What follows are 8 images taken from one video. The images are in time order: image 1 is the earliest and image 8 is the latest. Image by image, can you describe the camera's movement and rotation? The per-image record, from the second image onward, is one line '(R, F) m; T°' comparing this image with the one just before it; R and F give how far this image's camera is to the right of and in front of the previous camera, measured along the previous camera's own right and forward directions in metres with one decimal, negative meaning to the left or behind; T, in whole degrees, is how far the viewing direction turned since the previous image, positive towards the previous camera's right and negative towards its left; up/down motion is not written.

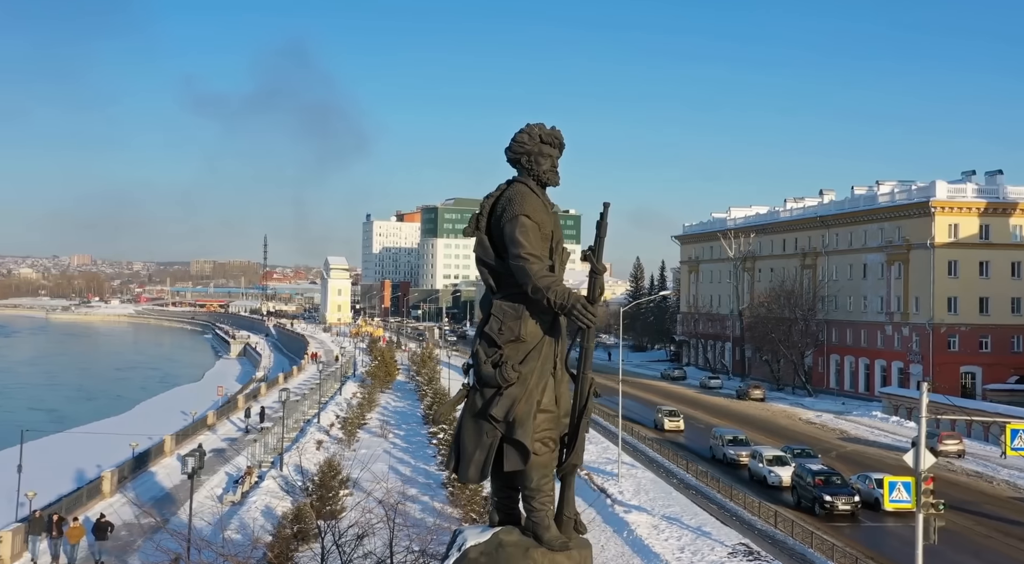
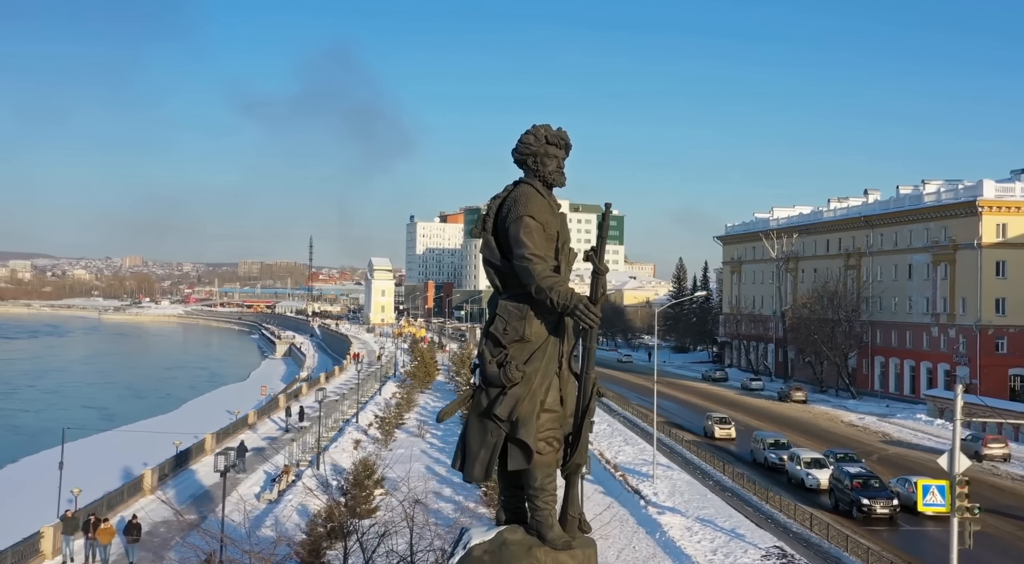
(+0.3, -0.1) m; -1°
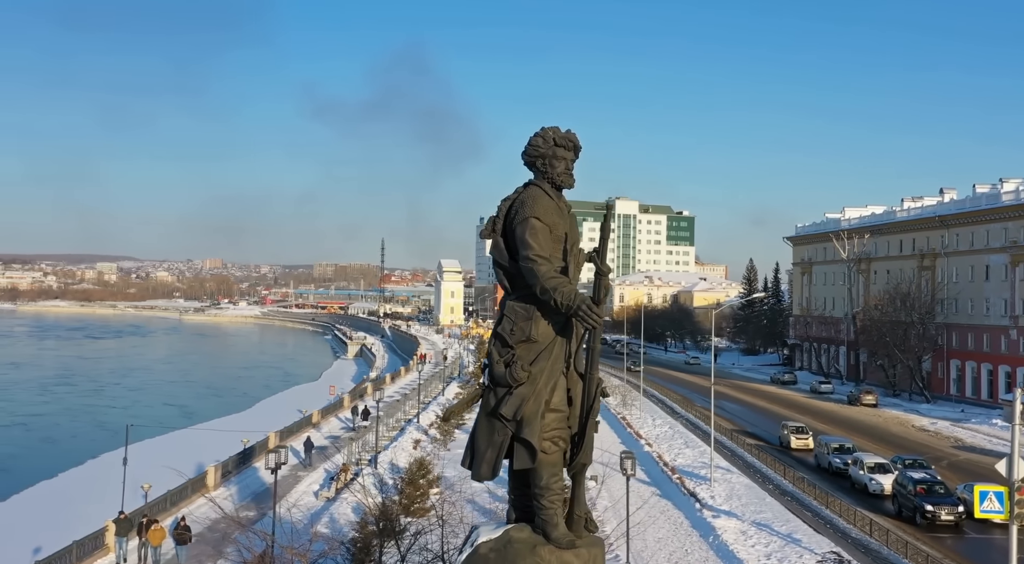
(+0.6, -0.1) m; -3°
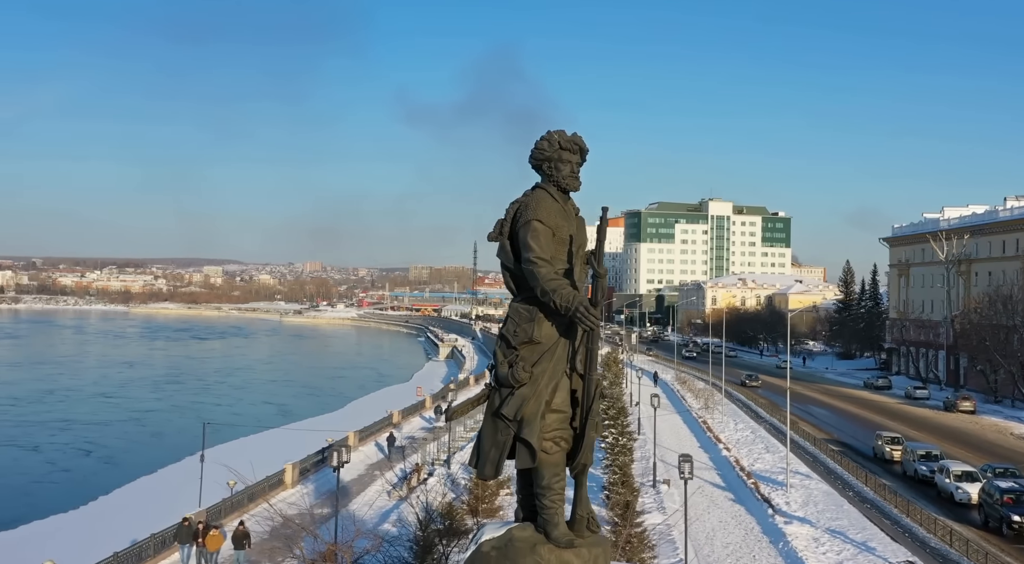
(+0.8, -0.2) m; -3°
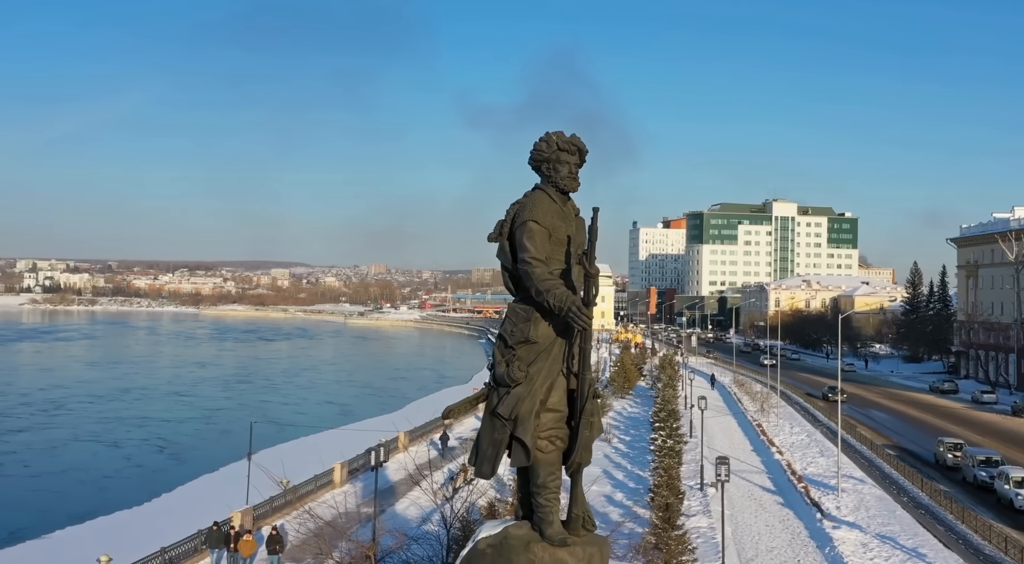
(+0.6, -0.1) m; -2°
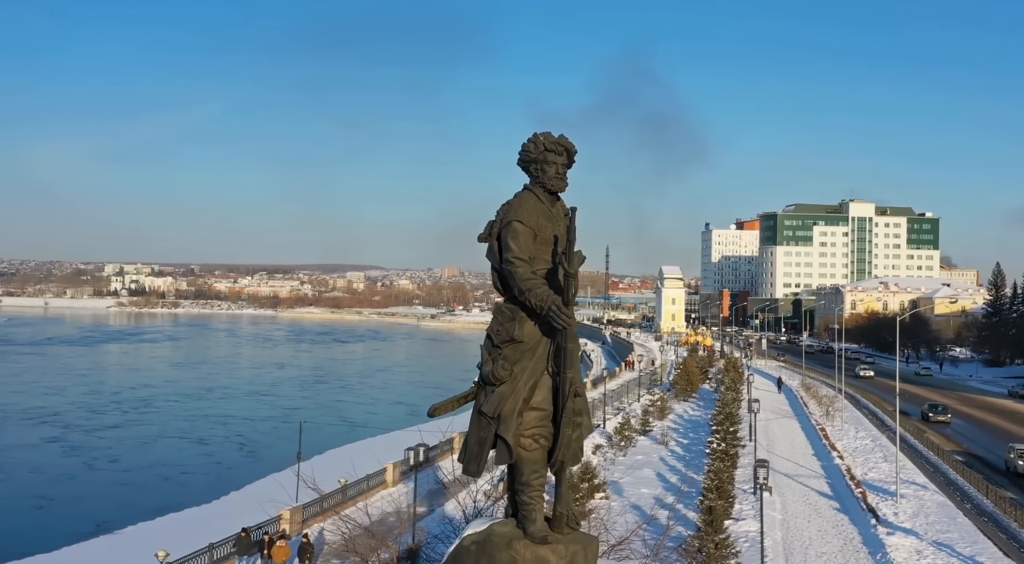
(+0.8, -0.1) m; -2°
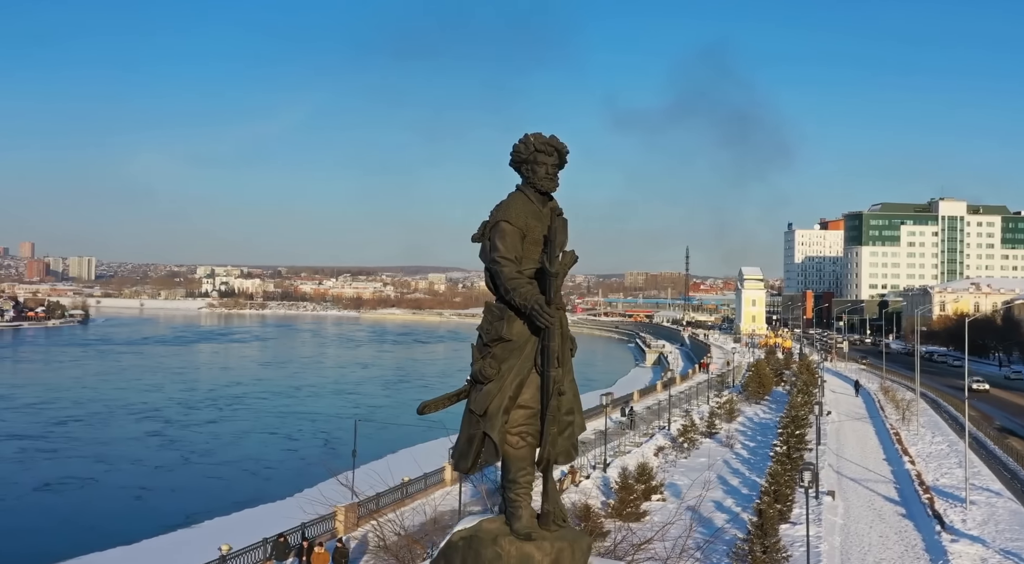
(+0.8, -0.2) m; -2°
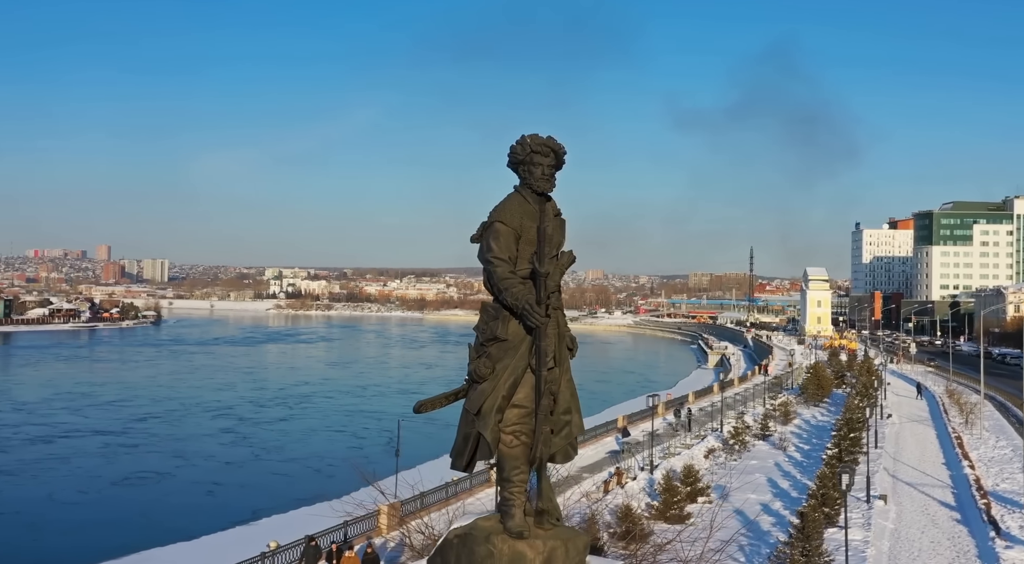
(+0.6, -0.1) m; -2°
